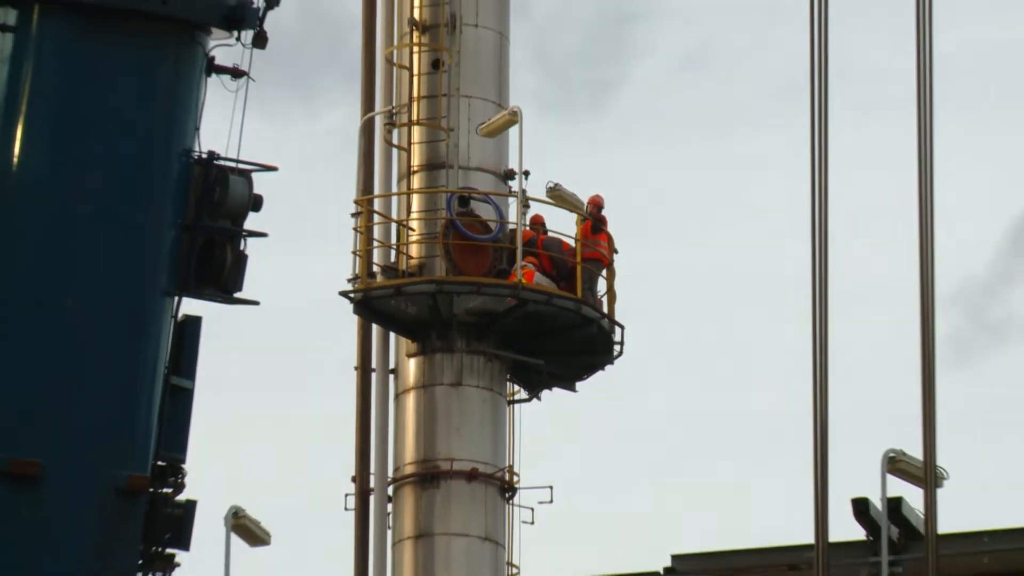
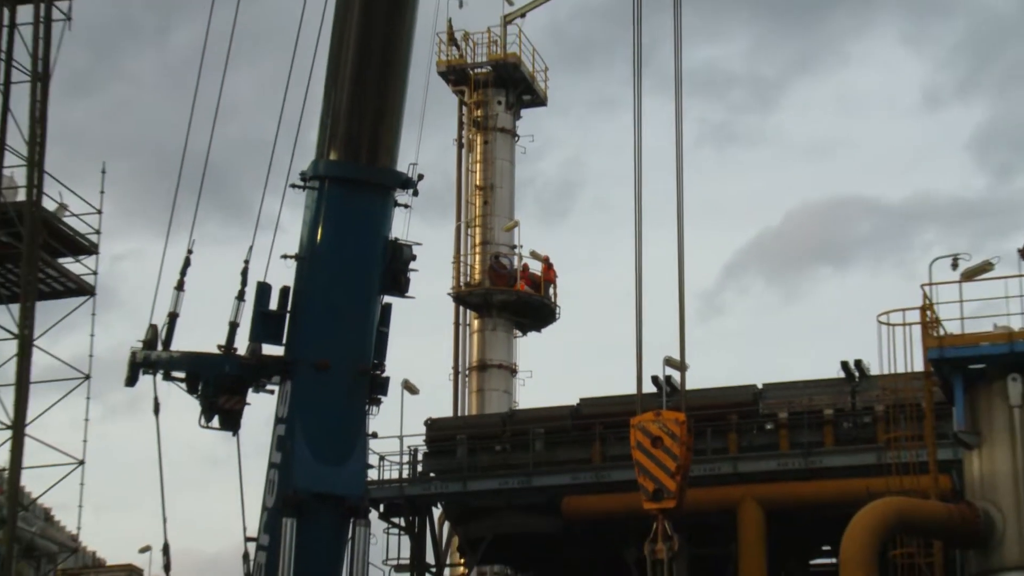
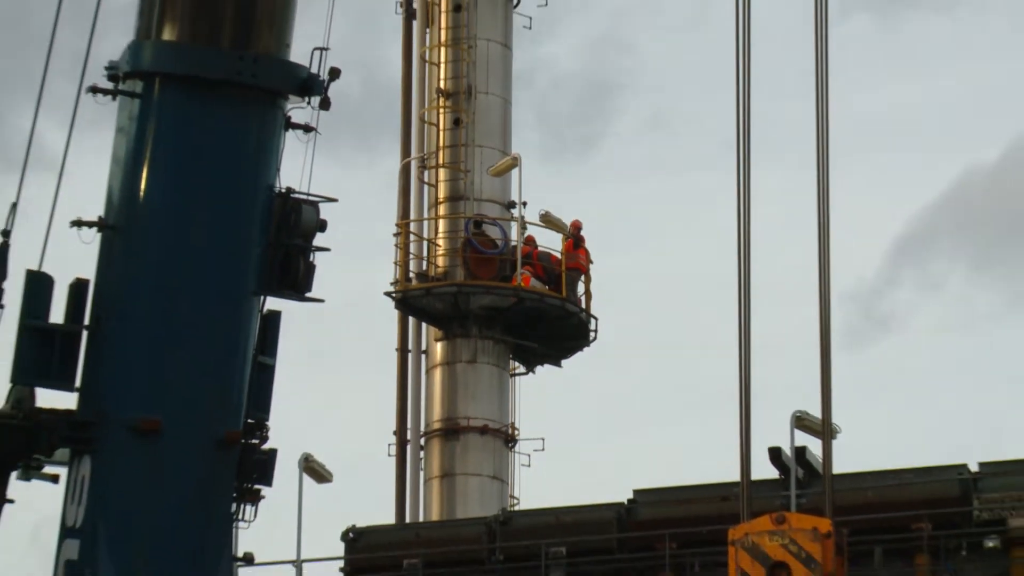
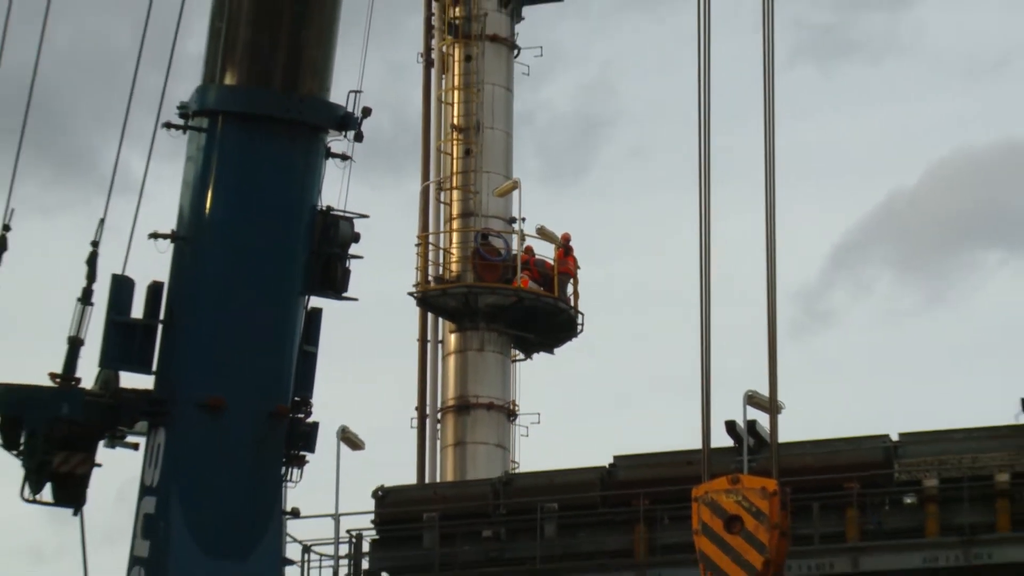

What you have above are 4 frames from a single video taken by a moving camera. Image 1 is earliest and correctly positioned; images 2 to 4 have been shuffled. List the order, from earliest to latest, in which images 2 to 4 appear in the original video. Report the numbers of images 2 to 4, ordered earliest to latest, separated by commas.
3, 4, 2
